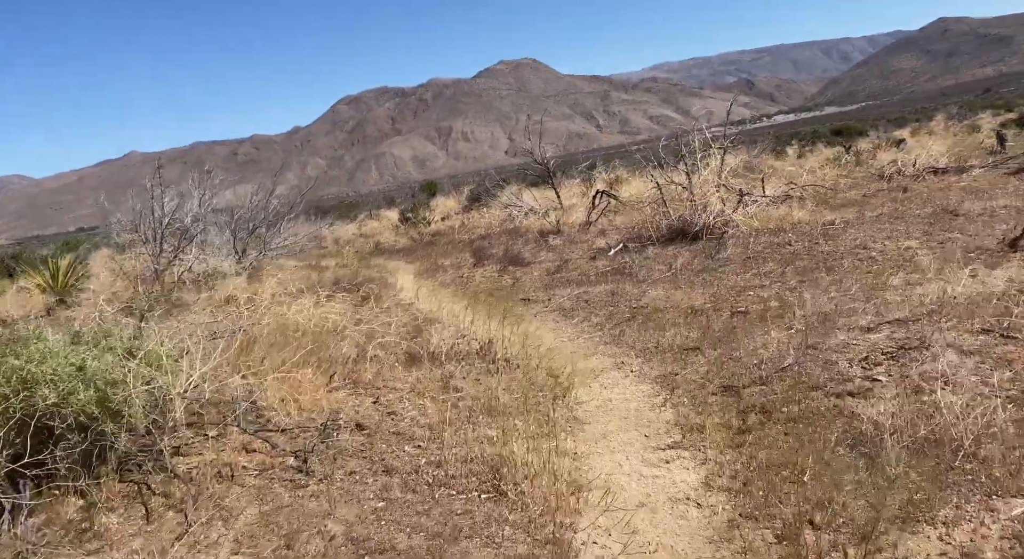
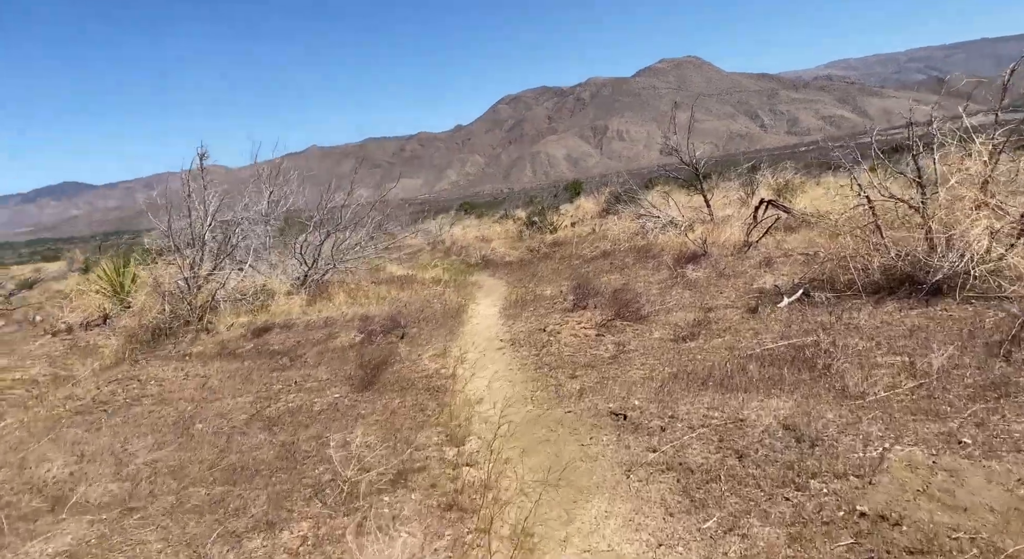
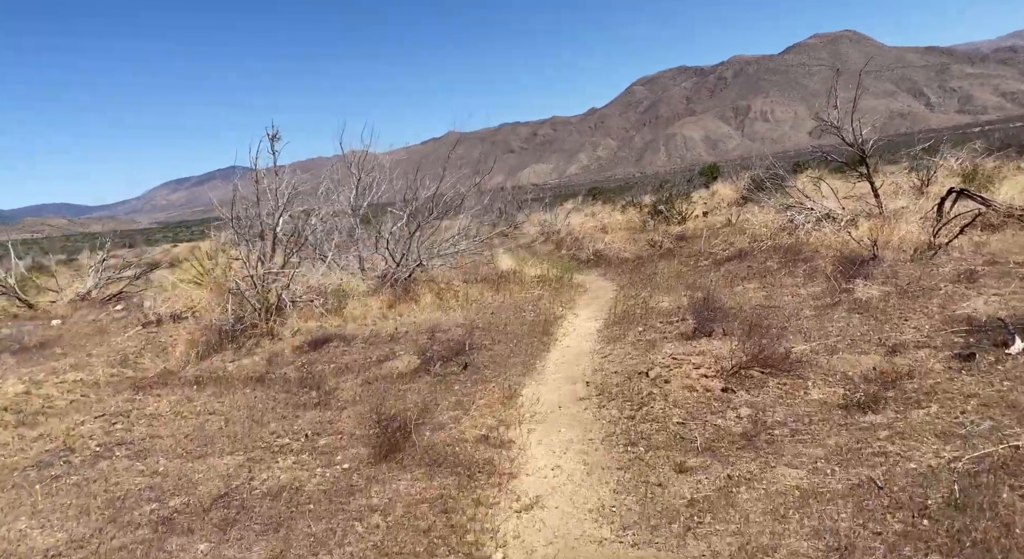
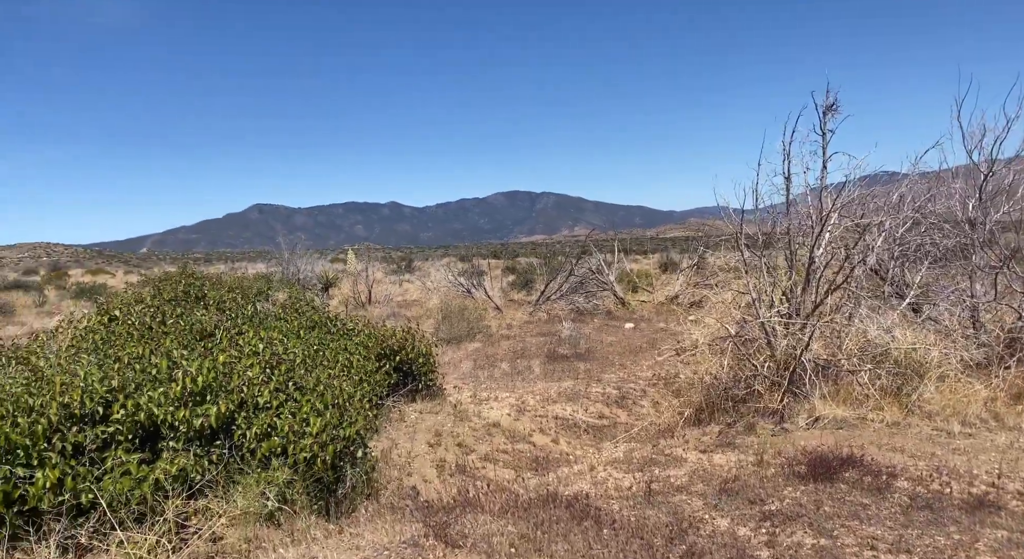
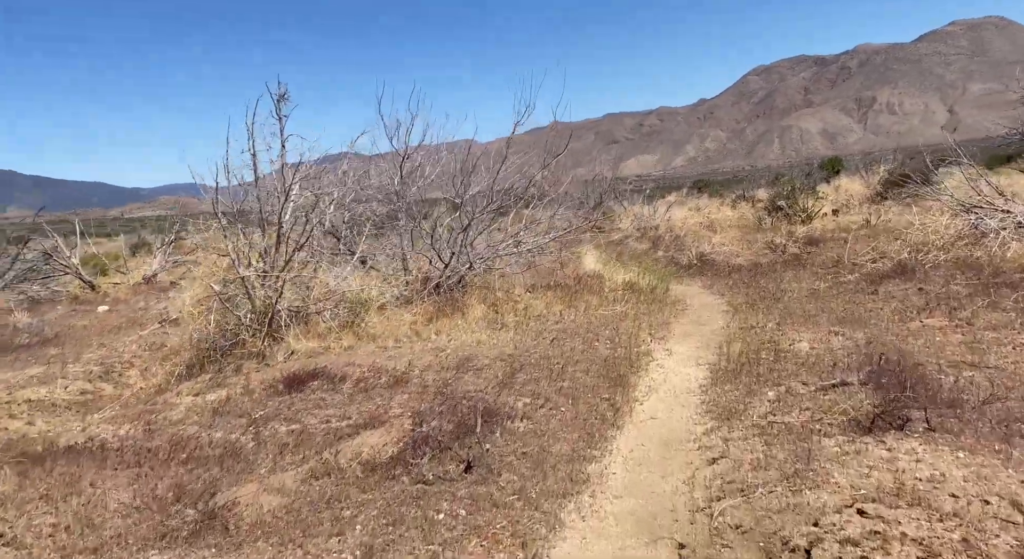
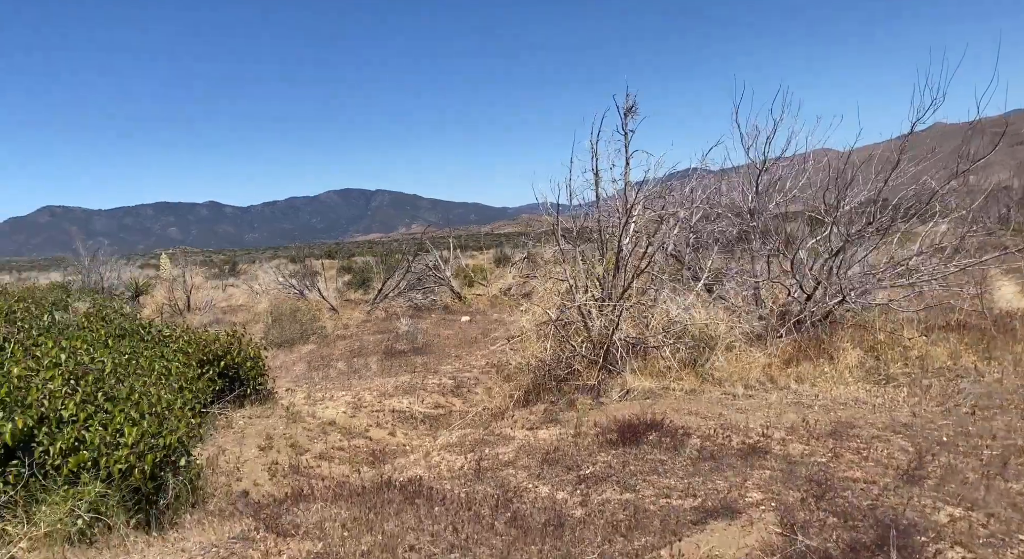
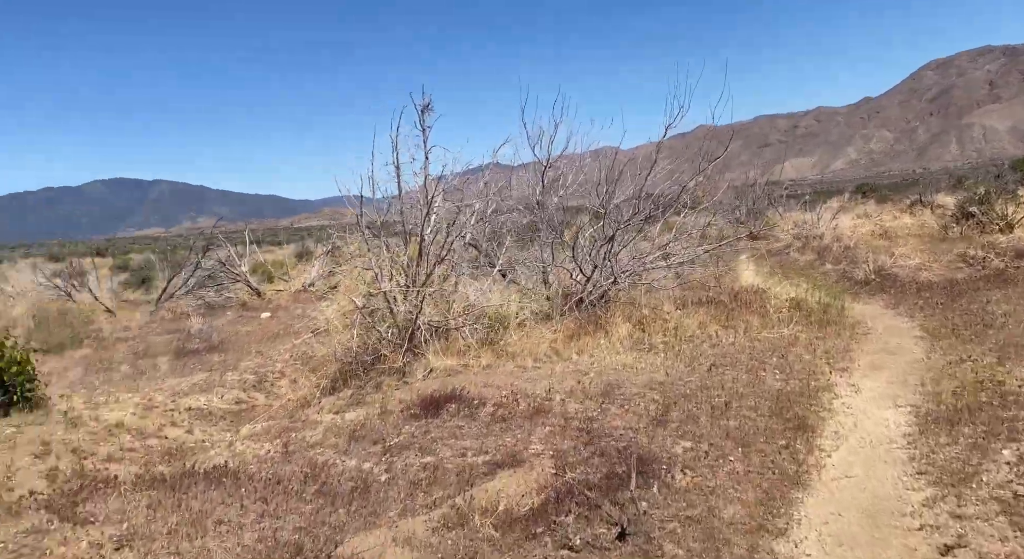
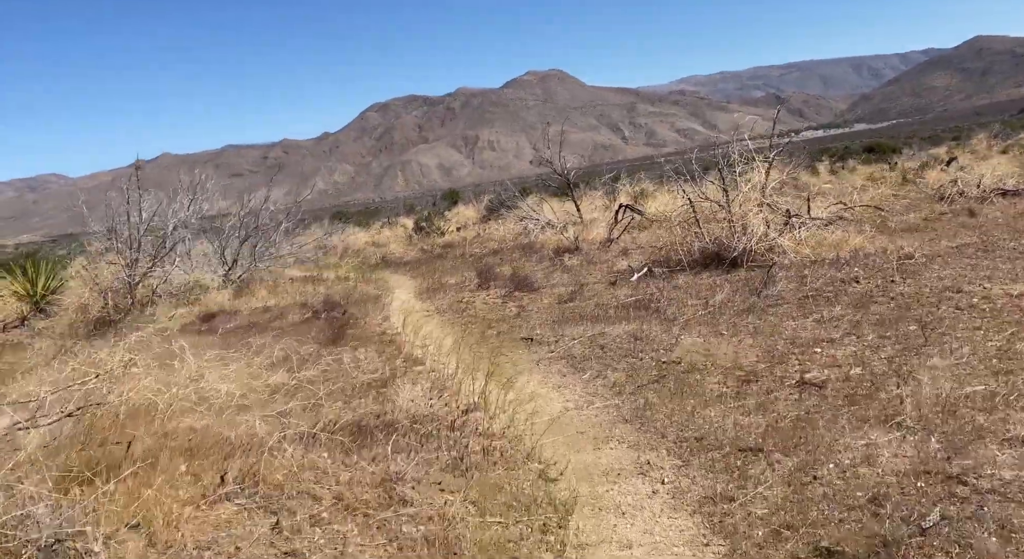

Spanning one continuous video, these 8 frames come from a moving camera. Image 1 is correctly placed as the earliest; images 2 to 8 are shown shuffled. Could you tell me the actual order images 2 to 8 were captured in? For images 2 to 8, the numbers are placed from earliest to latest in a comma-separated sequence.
8, 2, 3, 5, 7, 6, 4
